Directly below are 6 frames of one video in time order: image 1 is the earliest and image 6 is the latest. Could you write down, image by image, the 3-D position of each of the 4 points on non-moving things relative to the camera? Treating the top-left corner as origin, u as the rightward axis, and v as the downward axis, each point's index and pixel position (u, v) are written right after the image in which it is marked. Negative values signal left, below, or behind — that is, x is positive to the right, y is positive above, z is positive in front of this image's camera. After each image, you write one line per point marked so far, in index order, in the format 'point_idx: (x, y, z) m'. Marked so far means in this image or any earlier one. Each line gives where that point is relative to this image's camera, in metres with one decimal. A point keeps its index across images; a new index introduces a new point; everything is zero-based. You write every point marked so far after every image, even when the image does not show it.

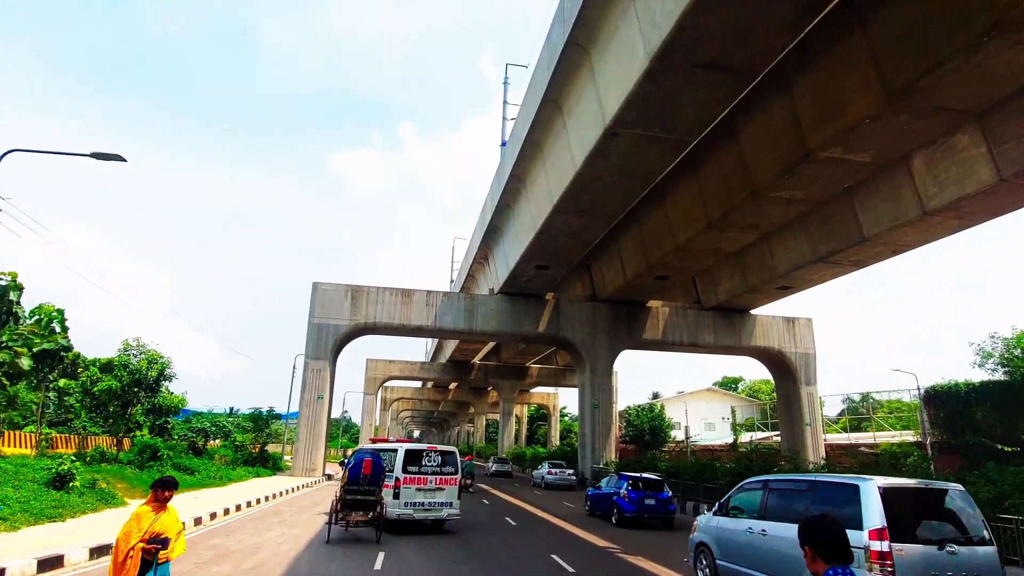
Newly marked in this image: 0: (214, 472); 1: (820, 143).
0: (-9.0, -5.5, +18.8) m
1: (+6.7, +3.1, +13.7) m
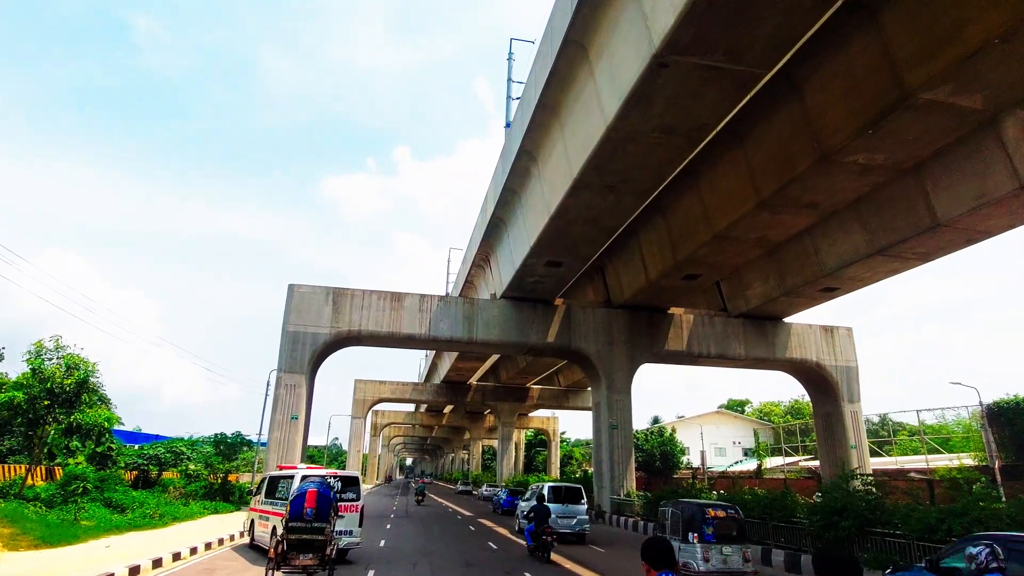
0: (-8.7, -5.3, +15.3) m
1: (+6.9, +3.5, +10.7) m
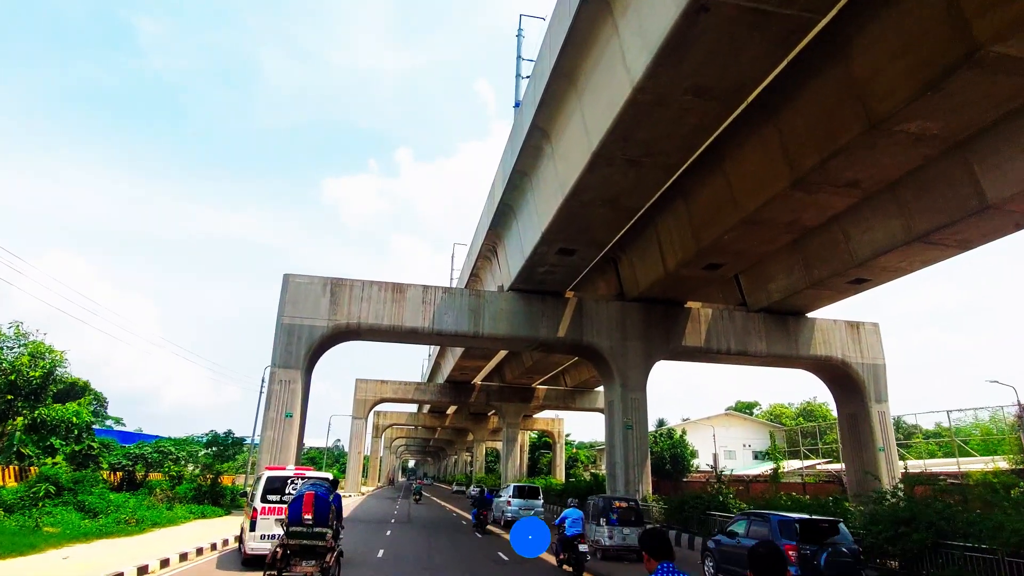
0: (-8.5, -5.0, +14.1) m
1: (+7.2, +3.8, +9.4) m
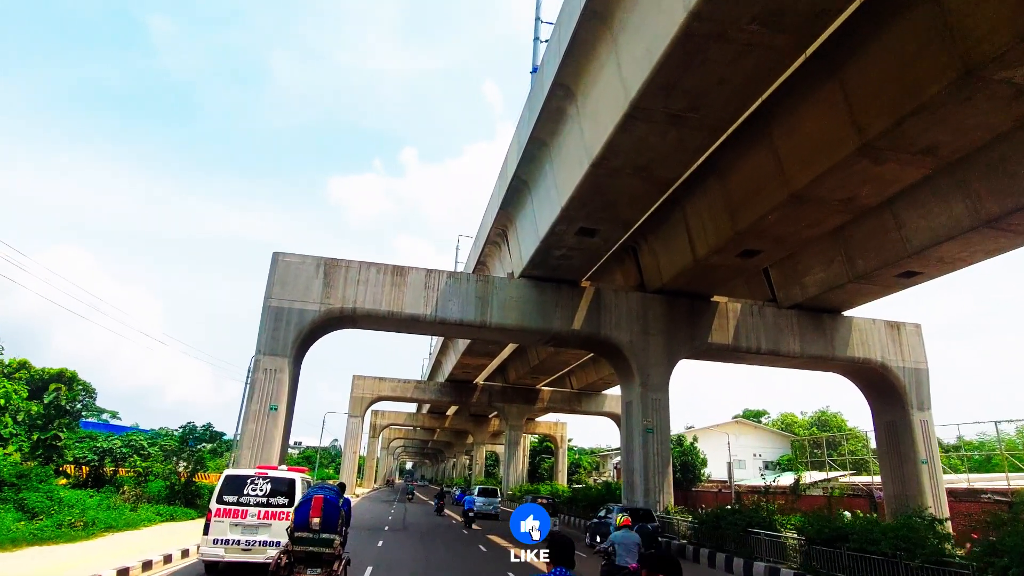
0: (-8.2, -4.3, +12.2) m
1: (+7.6, +4.2, +7.5) m
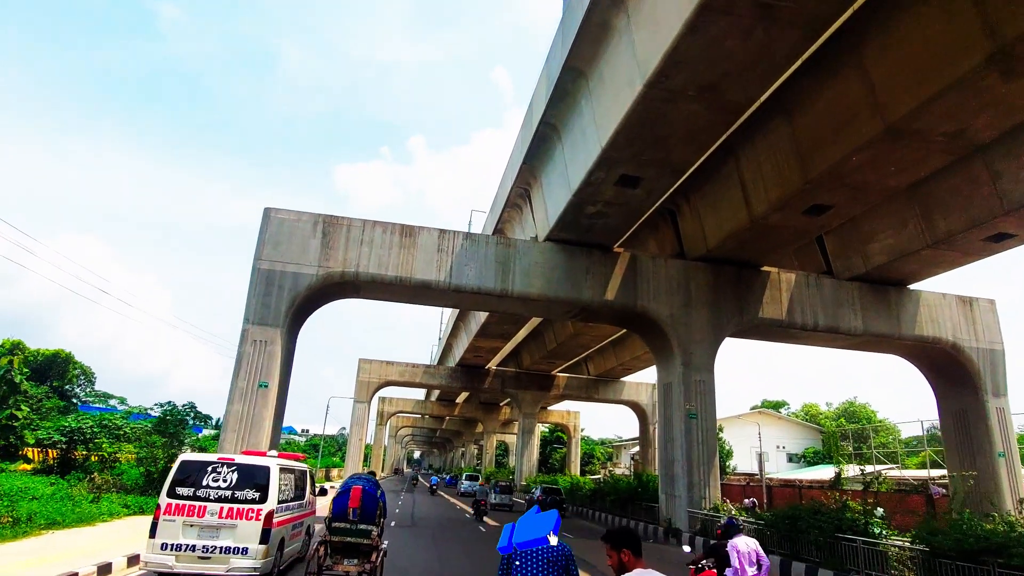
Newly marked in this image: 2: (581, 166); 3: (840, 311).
0: (-7.7, -3.4, +9.9) m
1: (+8.1, +4.9, +5.0) m
2: (+1.5, +2.7, +14.1) m
3: (+9.5, -0.7, +18.5) m
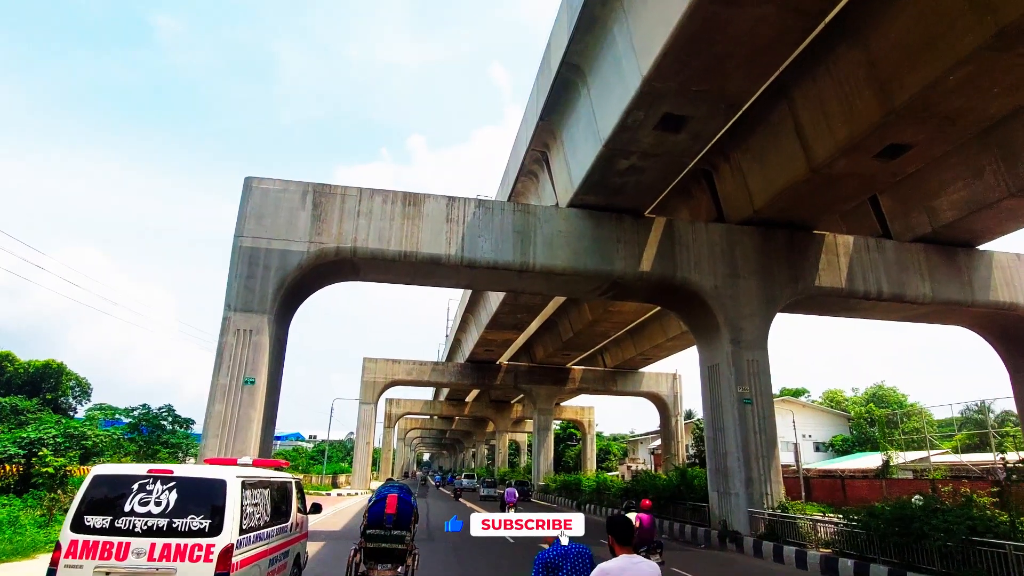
0: (-7.1, -3.1, +7.8) m
1: (+8.4, +5.8, +2.7) m
2: (+1.9, +3.3, +11.9) m
3: (+10.0, +0.3, +16.3) m
